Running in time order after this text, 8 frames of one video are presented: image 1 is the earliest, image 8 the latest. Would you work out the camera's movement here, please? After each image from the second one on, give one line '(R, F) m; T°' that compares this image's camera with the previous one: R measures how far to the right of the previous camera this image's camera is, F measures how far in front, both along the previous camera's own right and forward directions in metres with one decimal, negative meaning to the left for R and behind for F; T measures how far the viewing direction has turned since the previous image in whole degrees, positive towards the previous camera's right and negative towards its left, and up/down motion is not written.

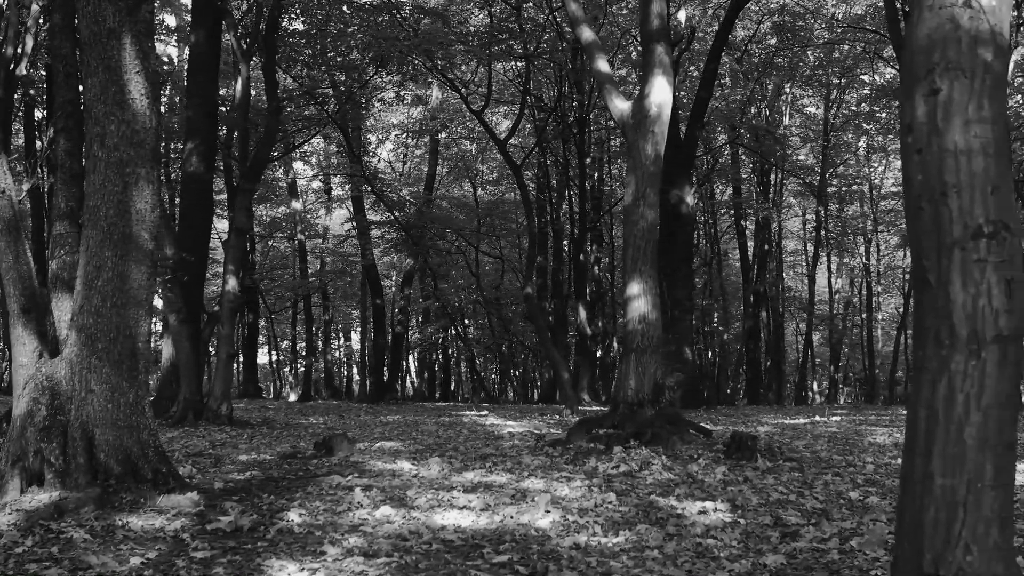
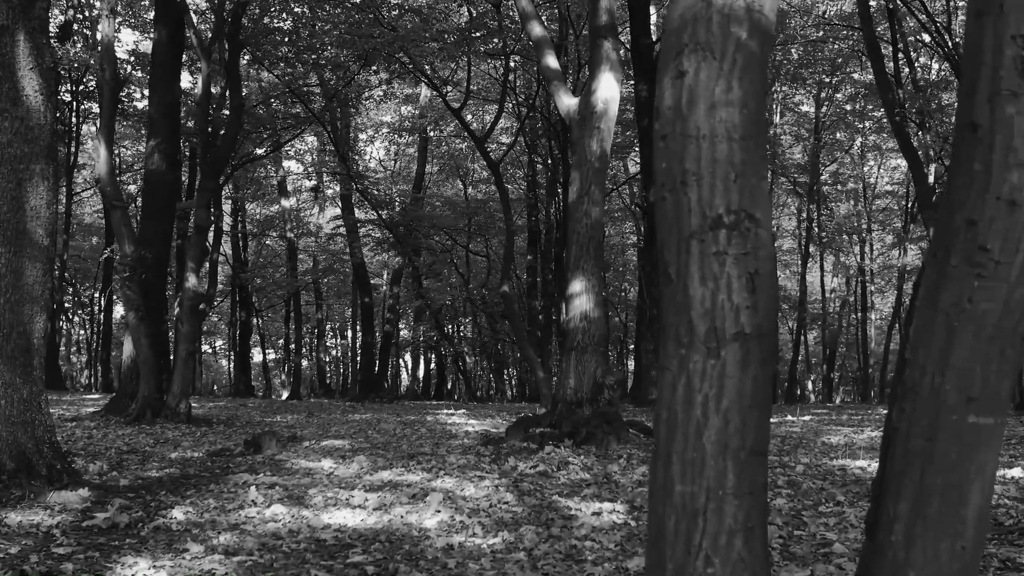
(+0.9, +0.1) m; -1°
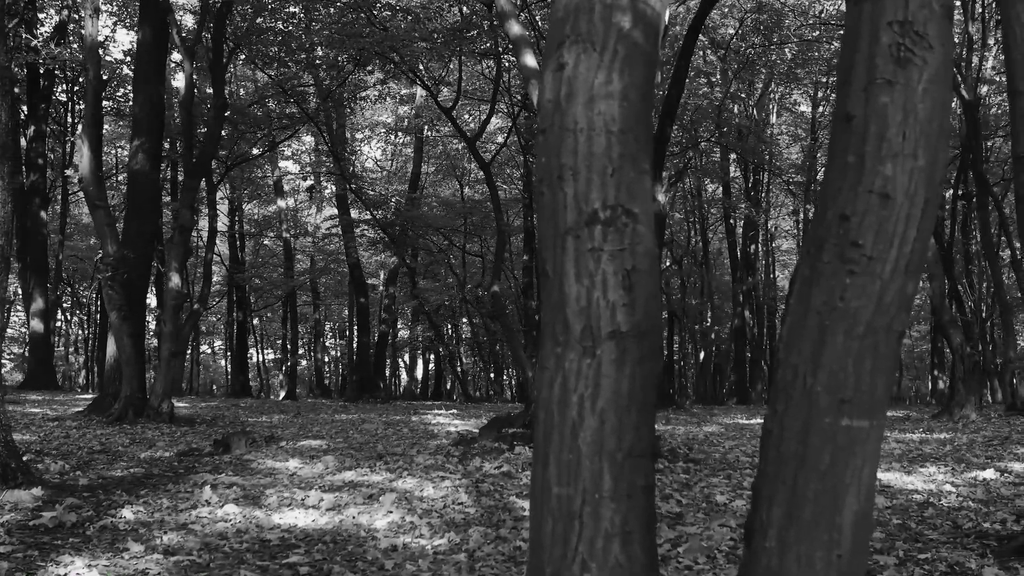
(+0.4, 0.0) m; -1°
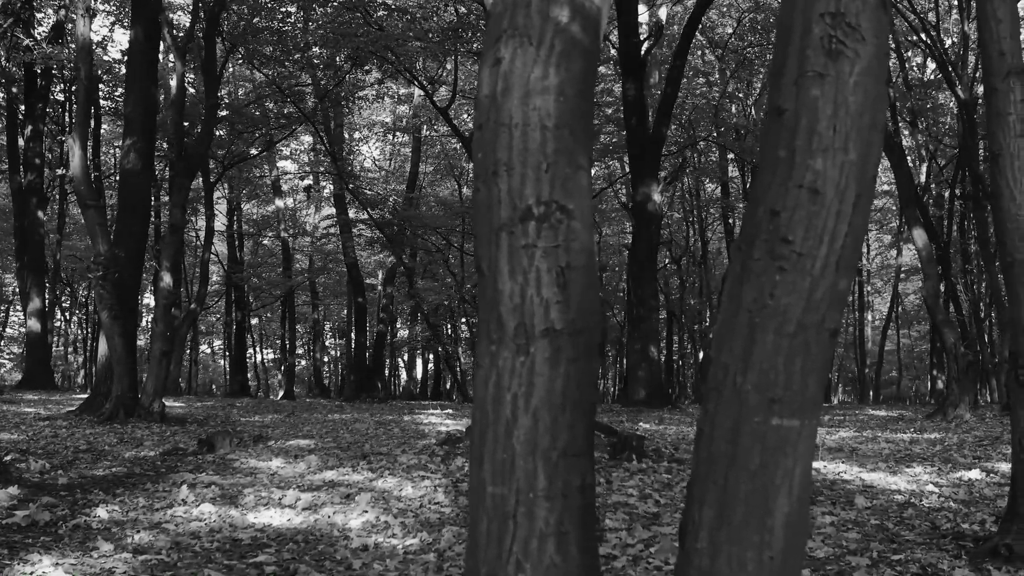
(+0.2, 0.0) m; 0°
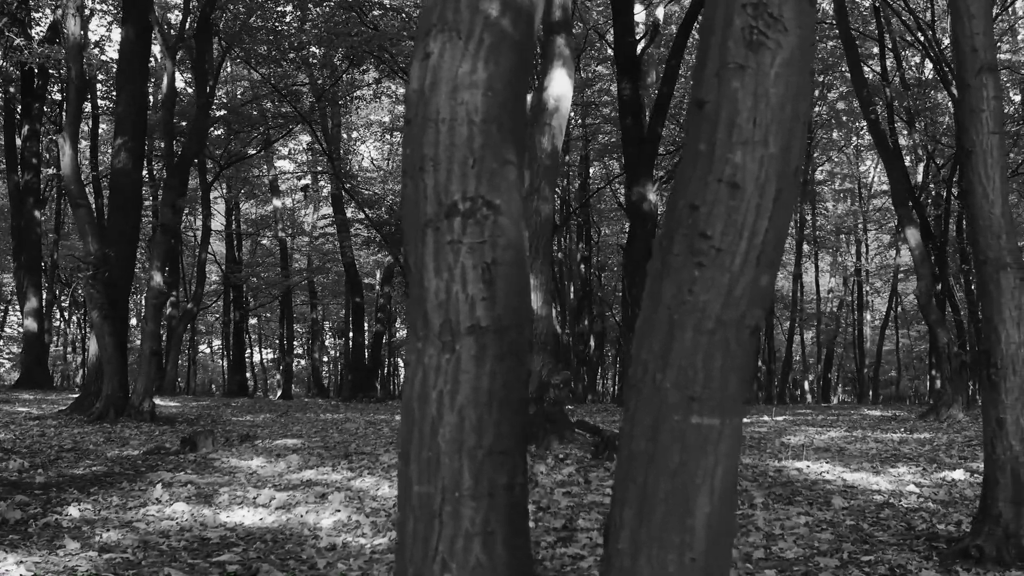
(+0.2, 0.0) m; 0°
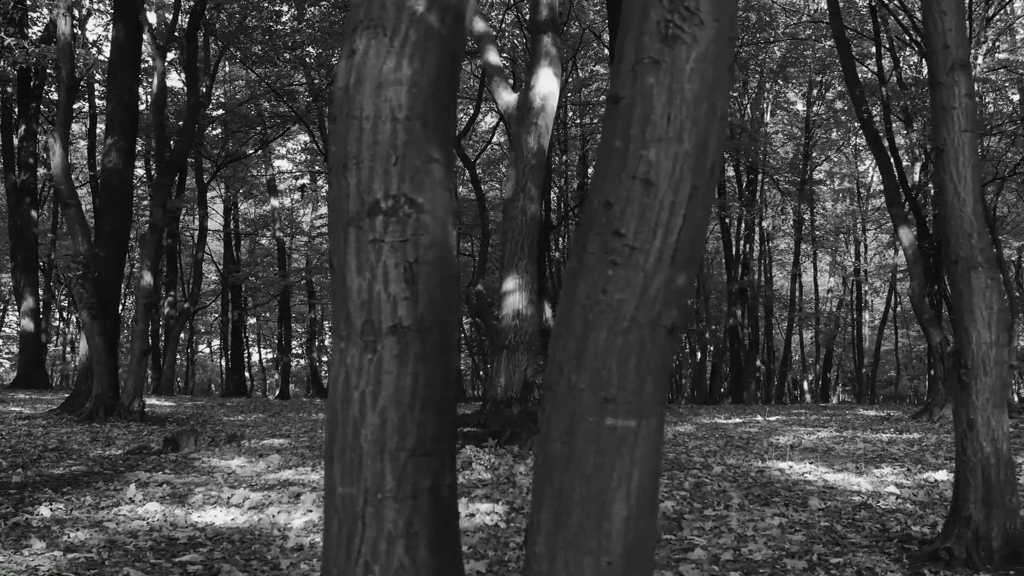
(+0.2, 0.0) m; 0°
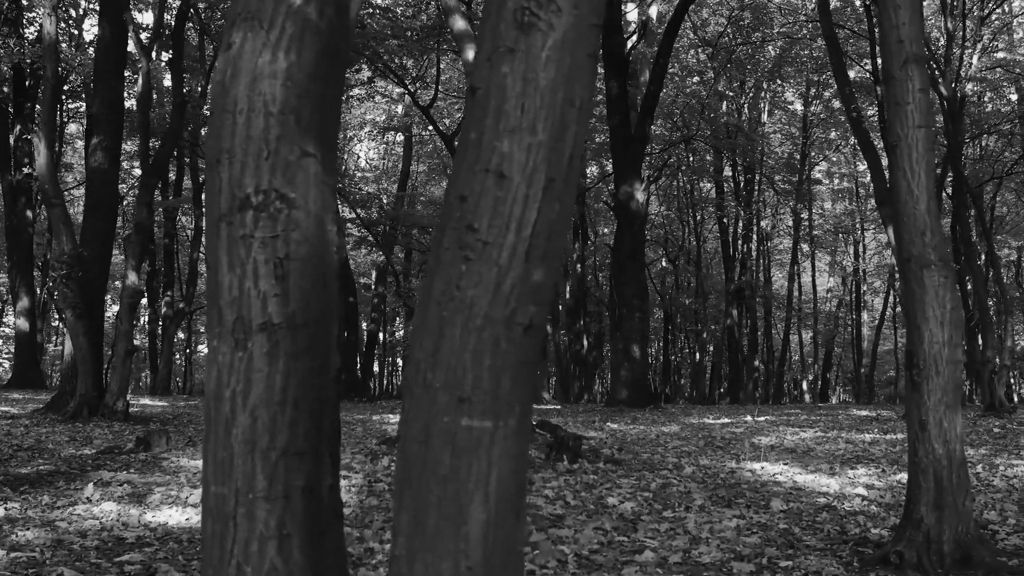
(+0.4, 0.0) m; -1°
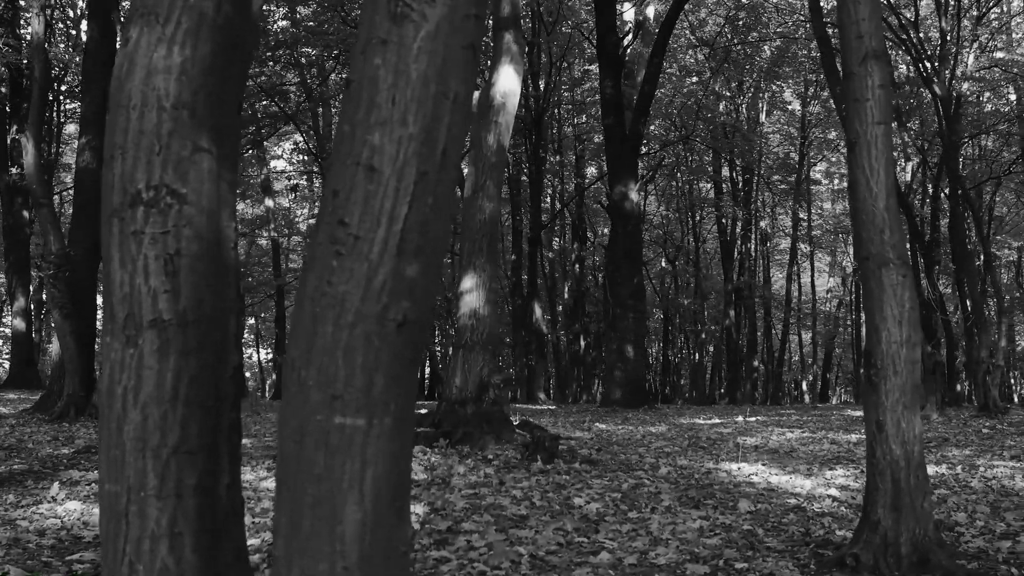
(+0.3, 0.0) m; 0°
